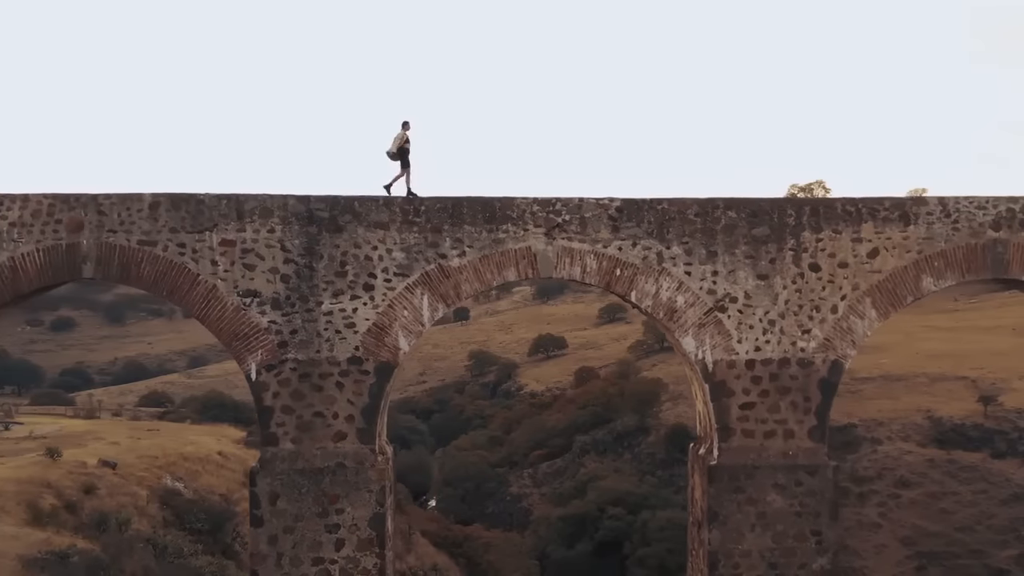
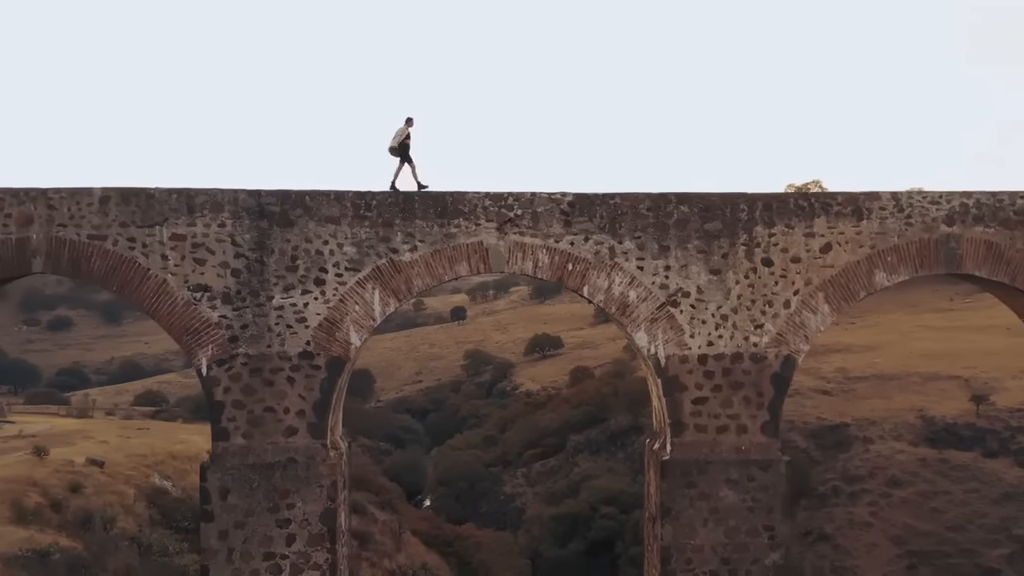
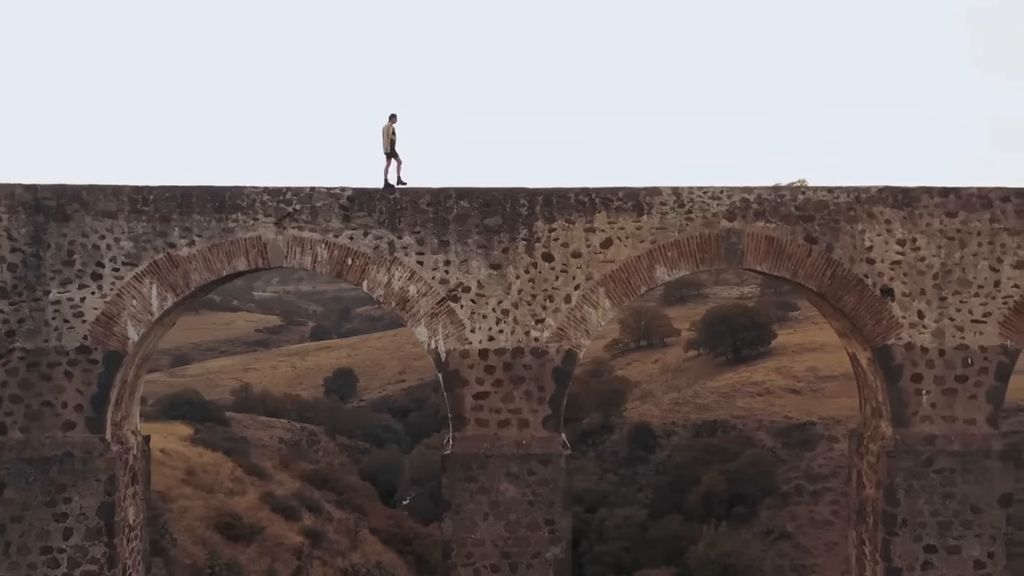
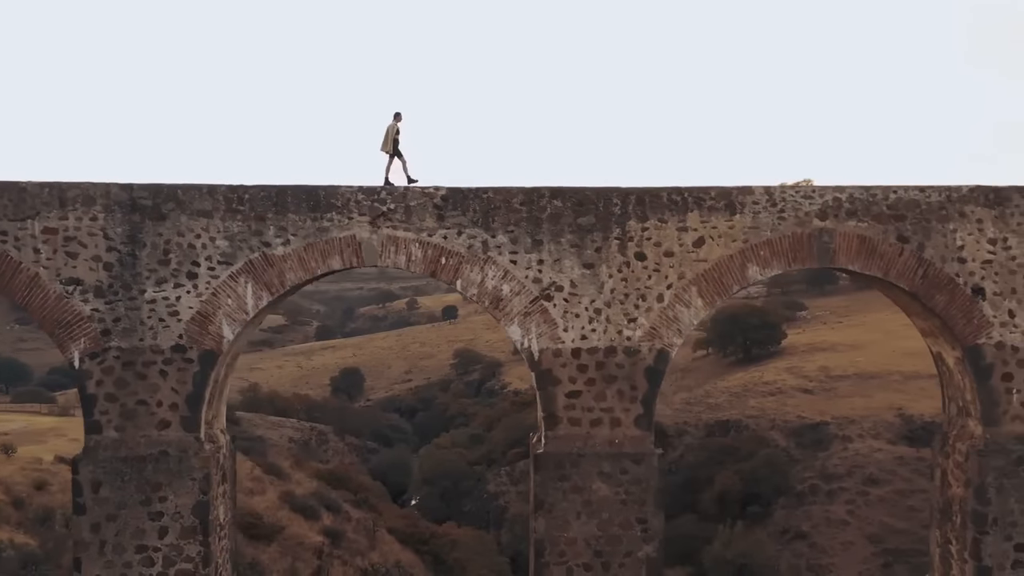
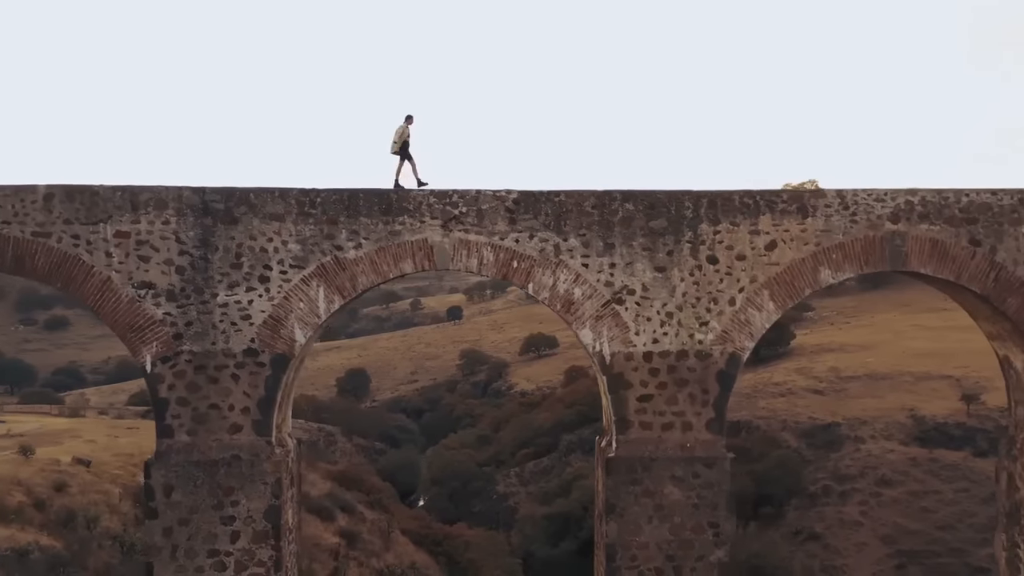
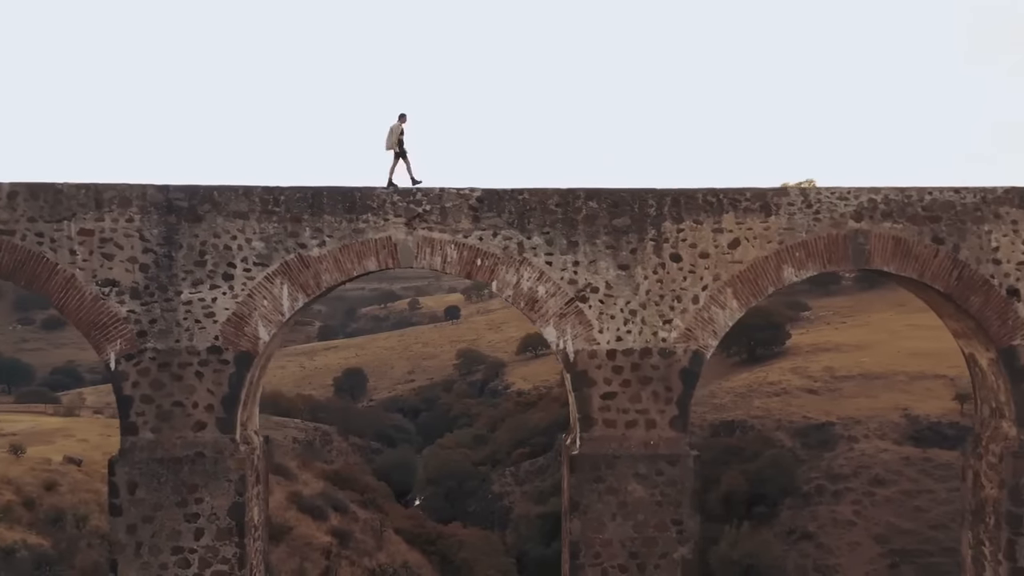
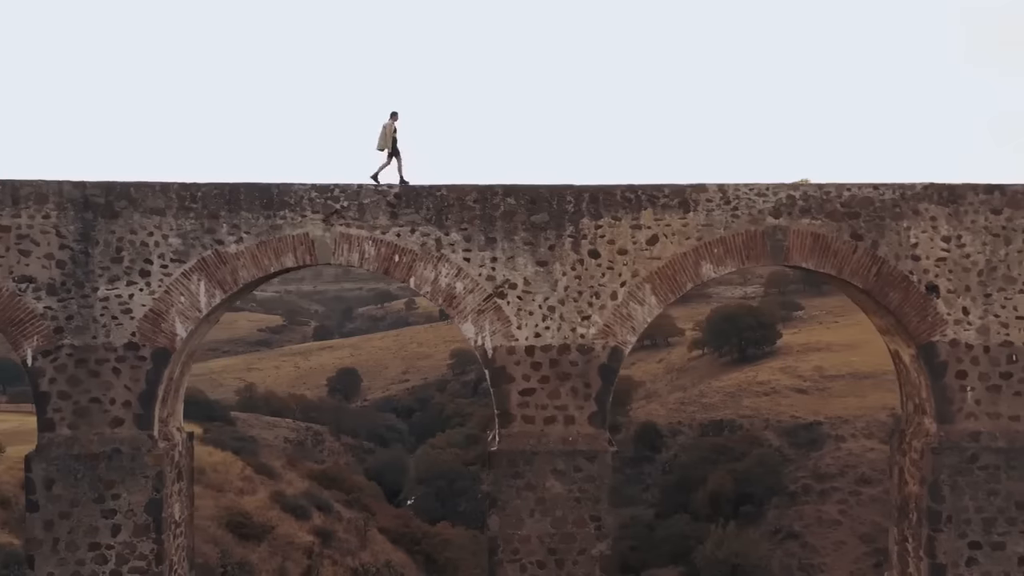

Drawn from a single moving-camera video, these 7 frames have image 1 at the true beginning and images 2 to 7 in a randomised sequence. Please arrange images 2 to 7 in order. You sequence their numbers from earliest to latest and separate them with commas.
2, 5, 6, 4, 7, 3
